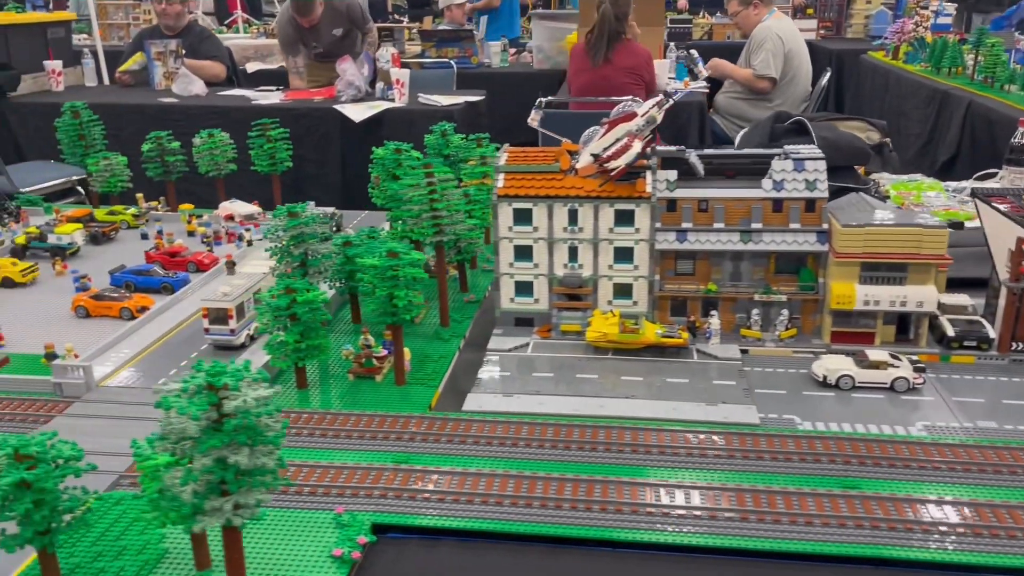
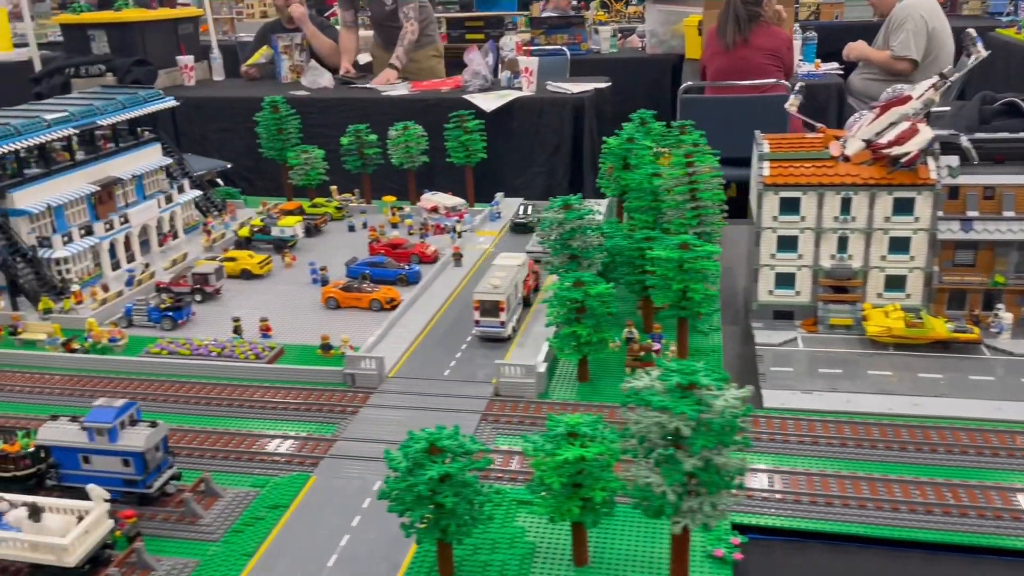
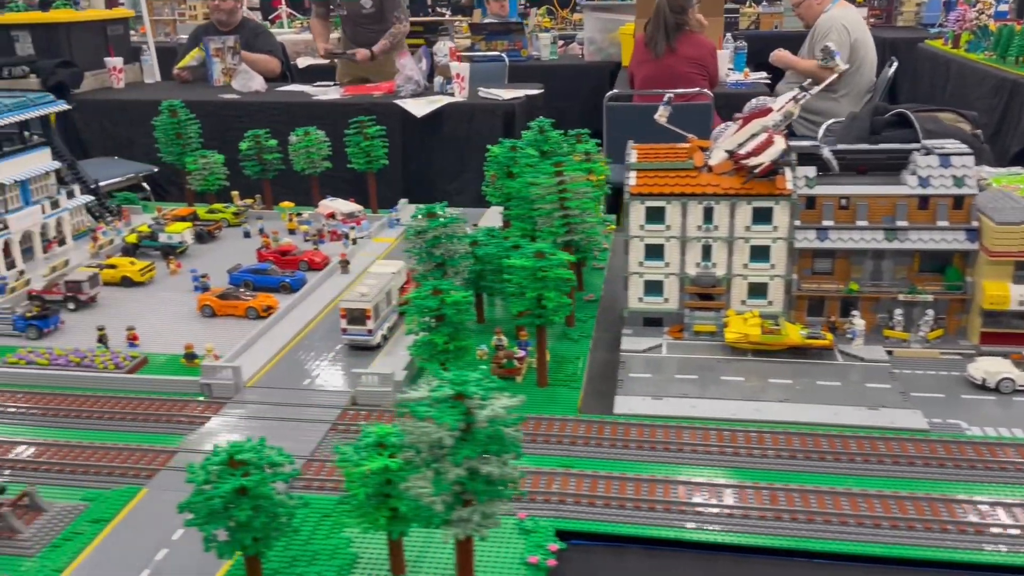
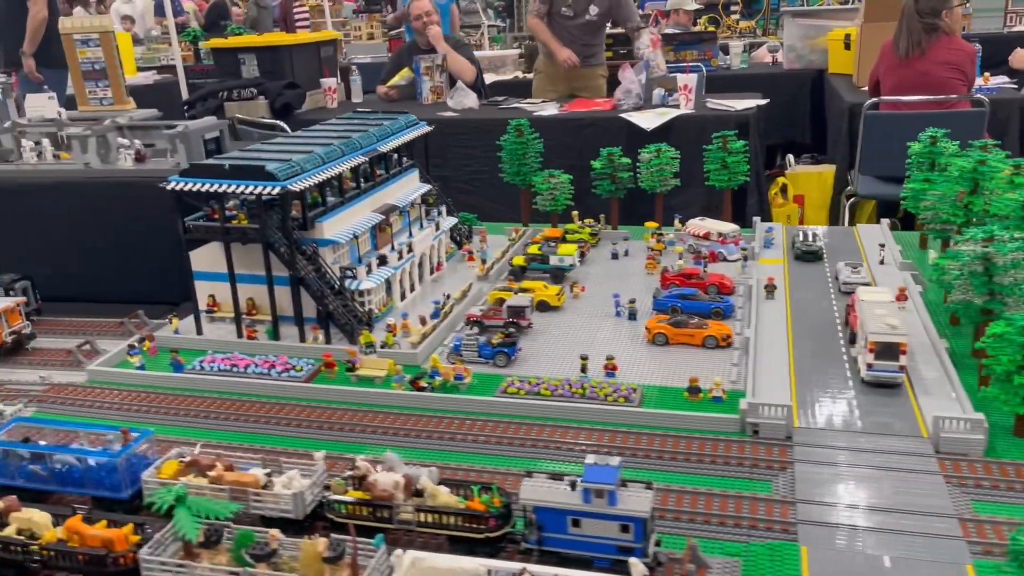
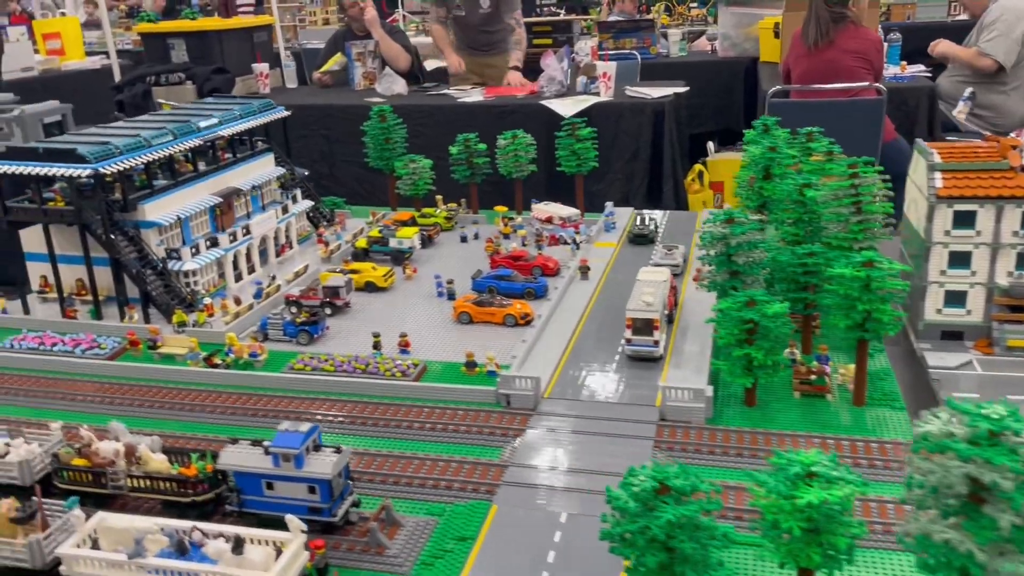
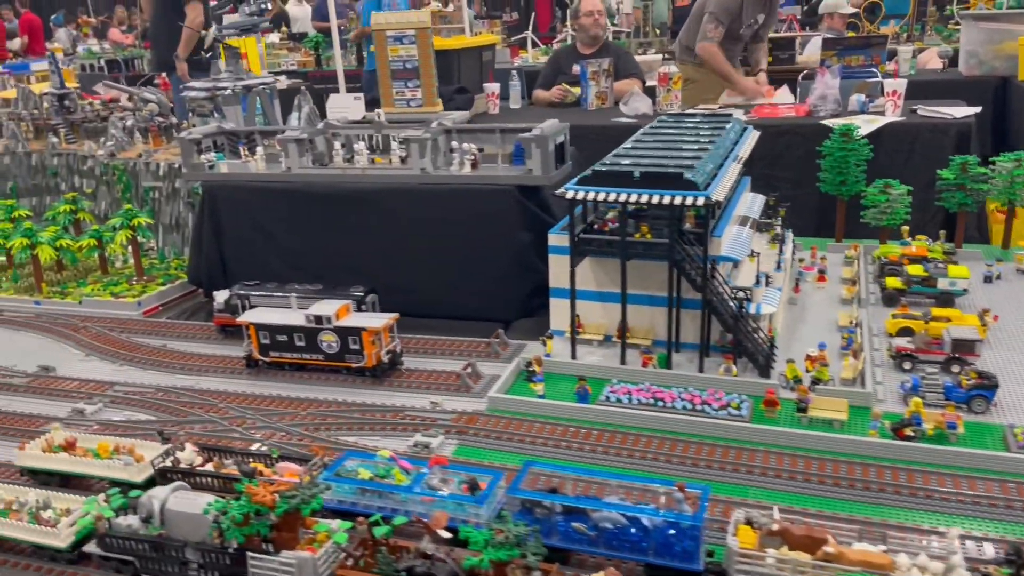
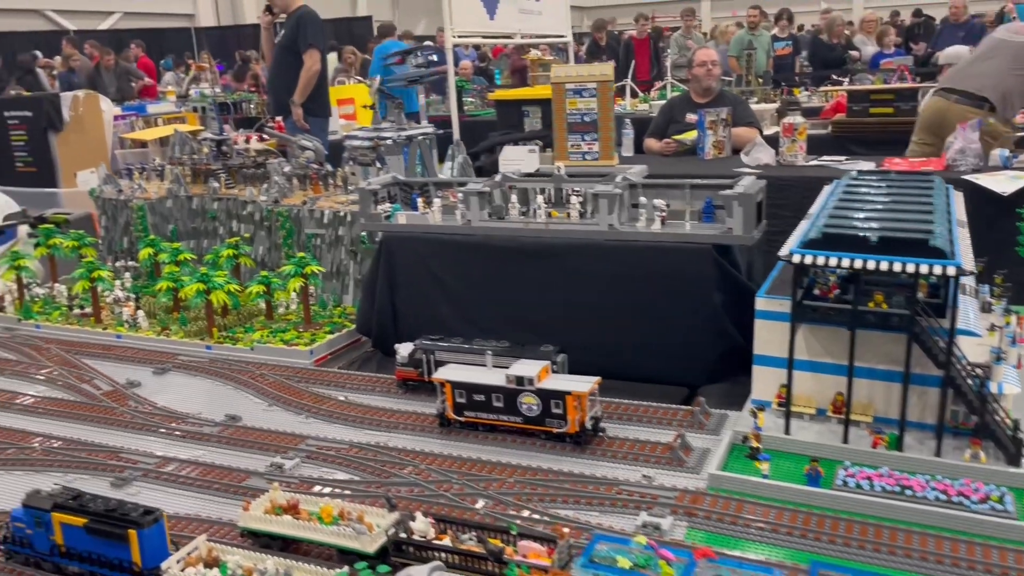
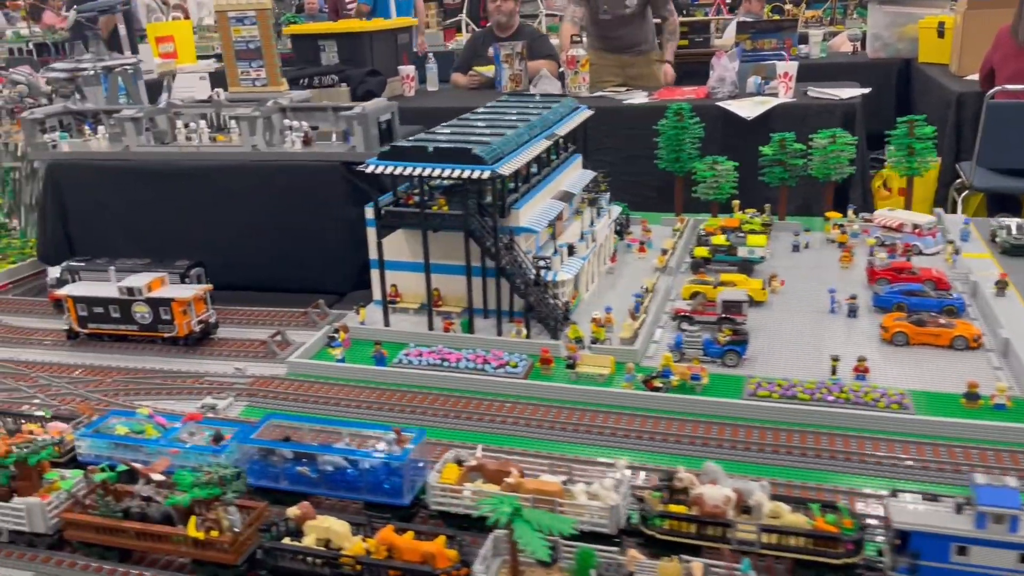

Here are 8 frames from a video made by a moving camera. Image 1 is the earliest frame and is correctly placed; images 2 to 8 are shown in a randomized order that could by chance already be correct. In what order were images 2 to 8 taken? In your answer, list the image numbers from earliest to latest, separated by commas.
3, 2, 5, 4, 8, 6, 7
